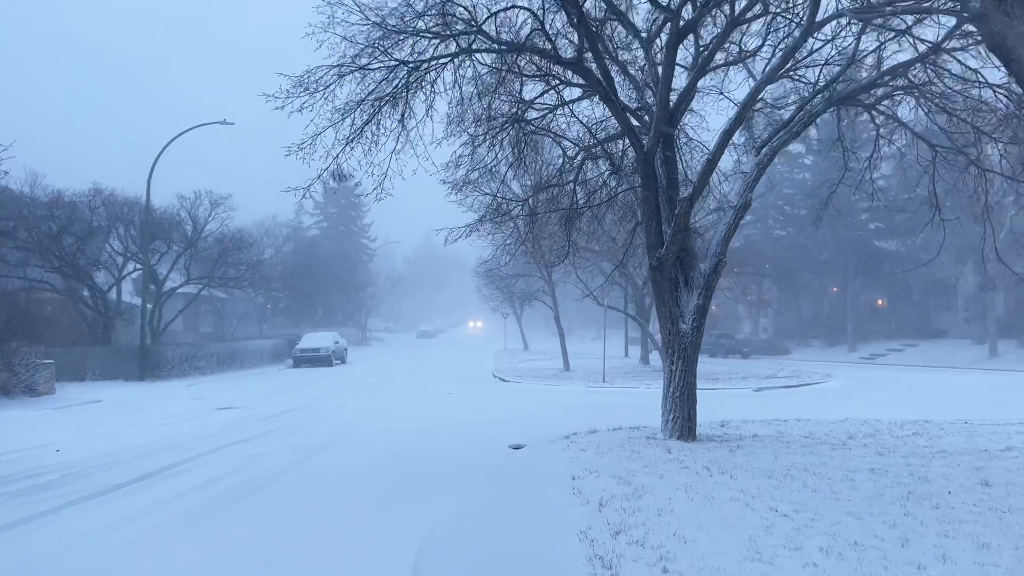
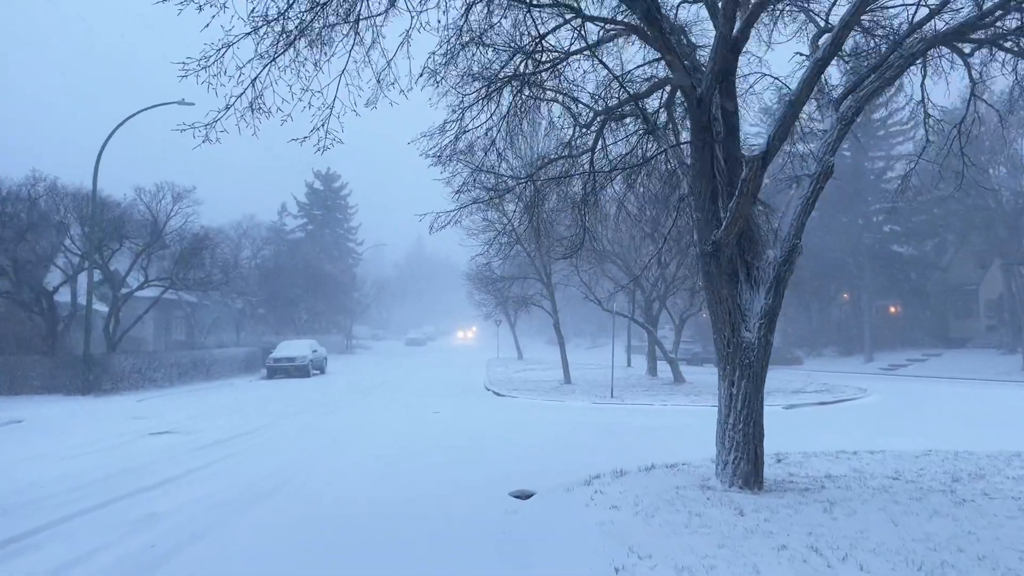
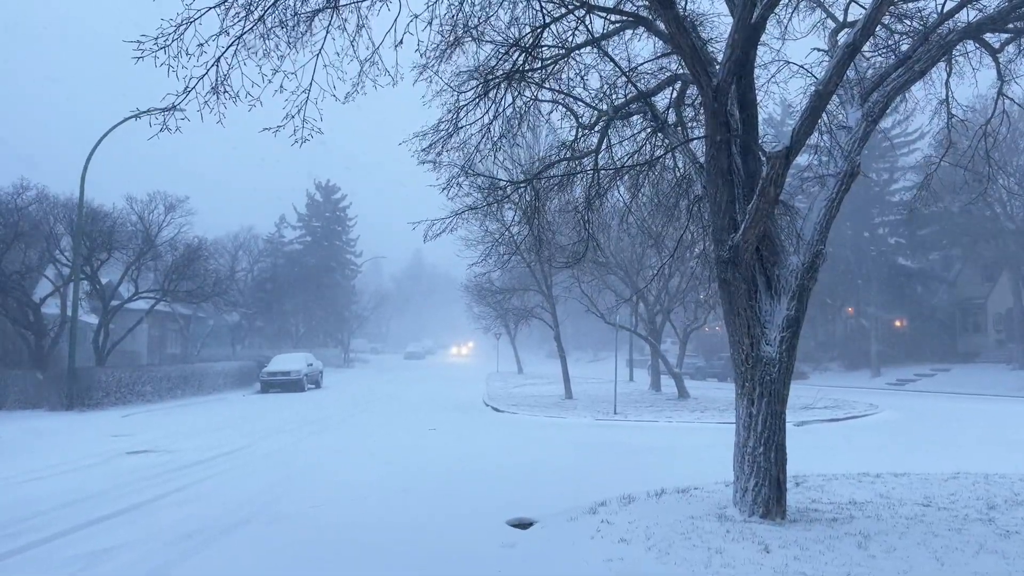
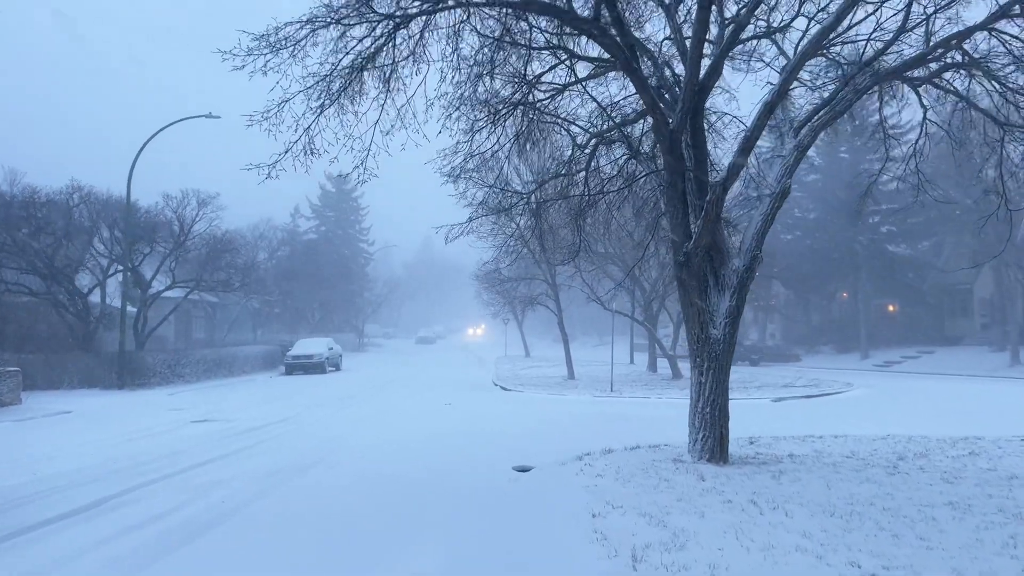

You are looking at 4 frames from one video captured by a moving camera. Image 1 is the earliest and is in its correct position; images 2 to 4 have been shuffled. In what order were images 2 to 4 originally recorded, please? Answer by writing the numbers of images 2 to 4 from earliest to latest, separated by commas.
4, 2, 3
